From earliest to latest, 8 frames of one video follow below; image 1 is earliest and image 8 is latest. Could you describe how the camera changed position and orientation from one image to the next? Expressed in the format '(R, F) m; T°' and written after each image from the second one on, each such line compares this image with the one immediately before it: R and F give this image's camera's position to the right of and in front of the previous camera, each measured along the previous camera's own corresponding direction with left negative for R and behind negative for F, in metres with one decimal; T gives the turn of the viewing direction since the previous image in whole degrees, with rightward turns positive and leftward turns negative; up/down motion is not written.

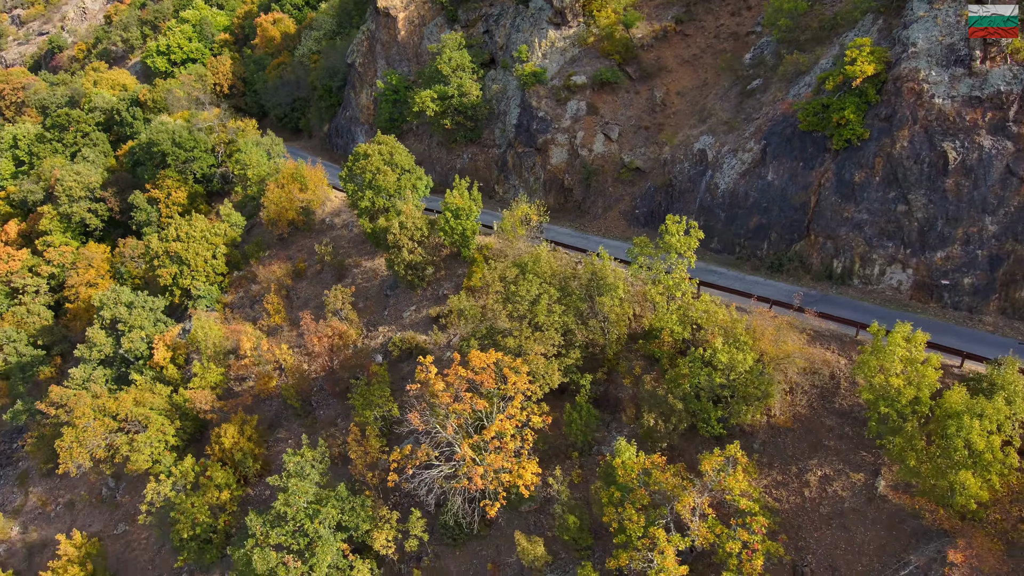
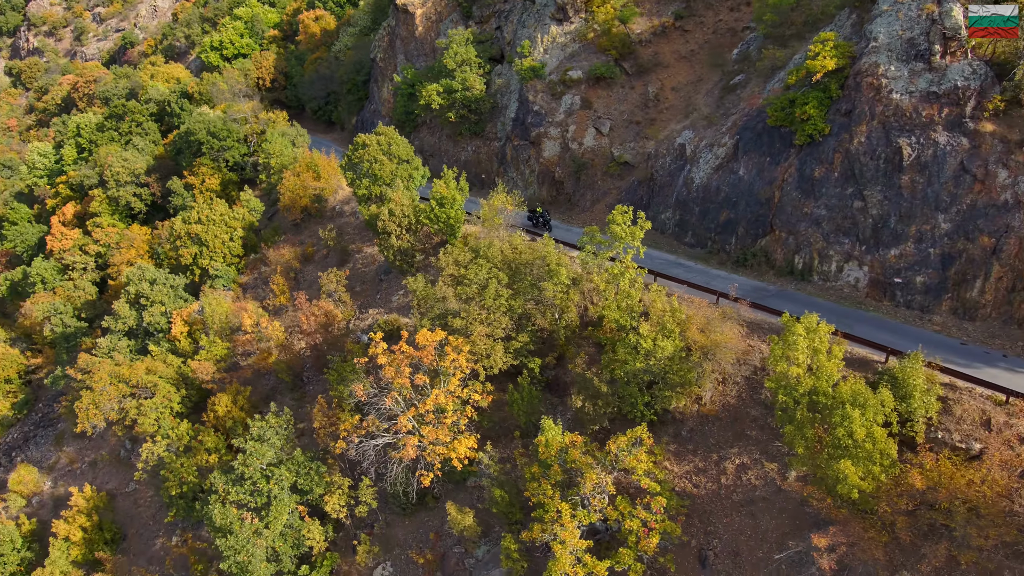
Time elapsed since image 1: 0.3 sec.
(+3.6, -0.7) m; -5°
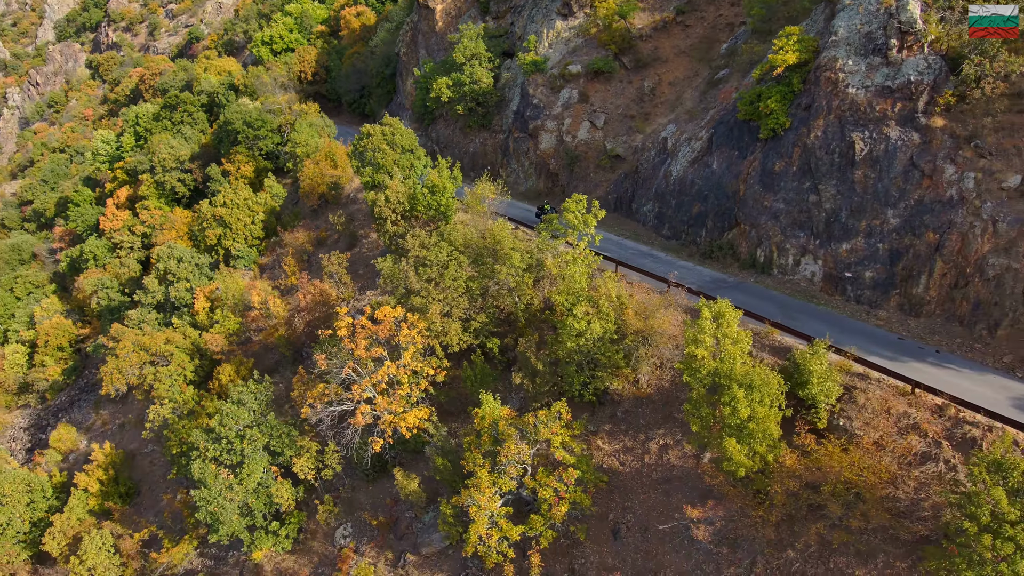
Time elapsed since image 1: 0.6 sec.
(+3.5, -0.9) m; -5°
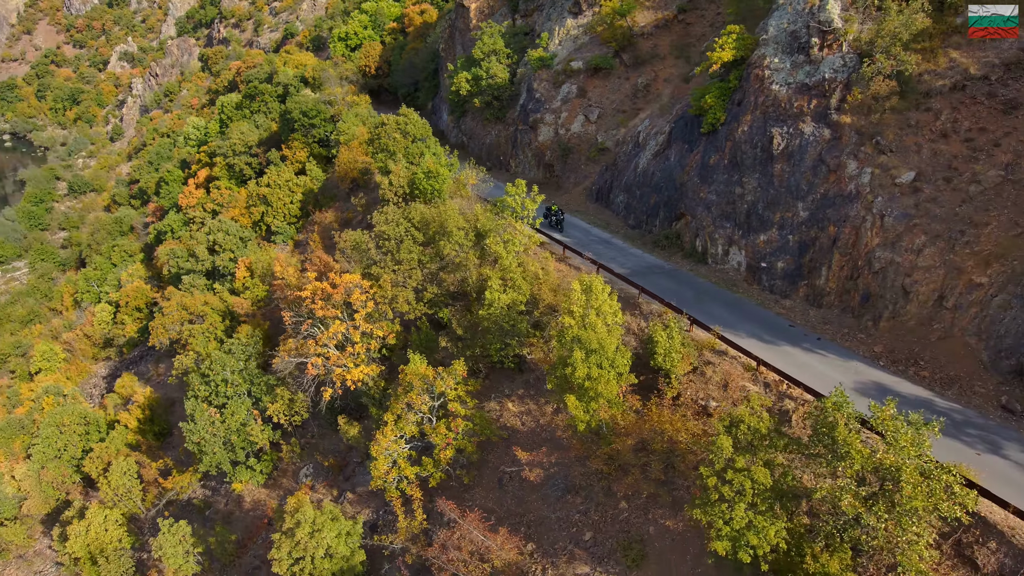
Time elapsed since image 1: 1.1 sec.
(+5.5, -1.7) m; -8°
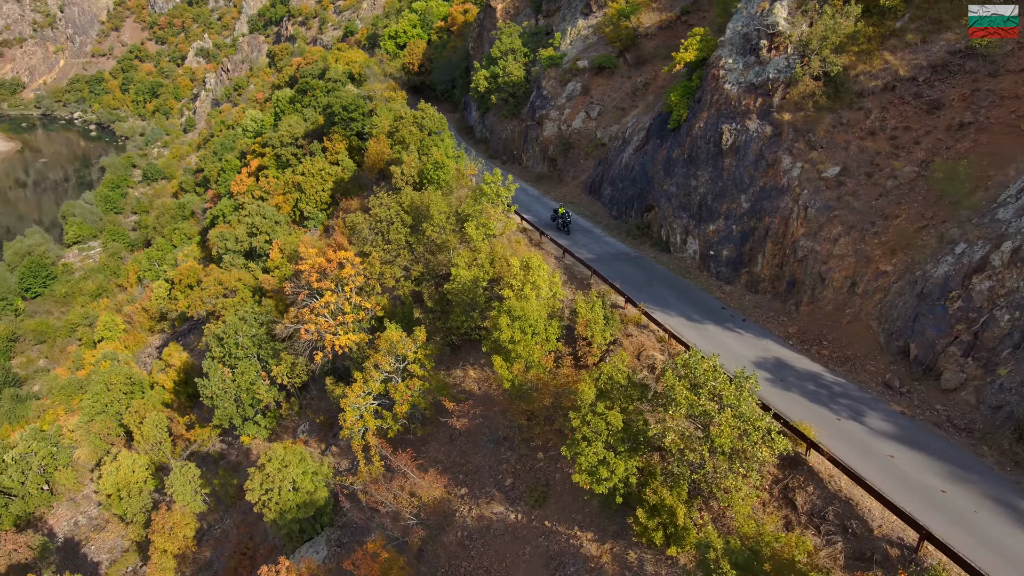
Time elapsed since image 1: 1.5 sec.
(+3.4, -2.0) m; -5°
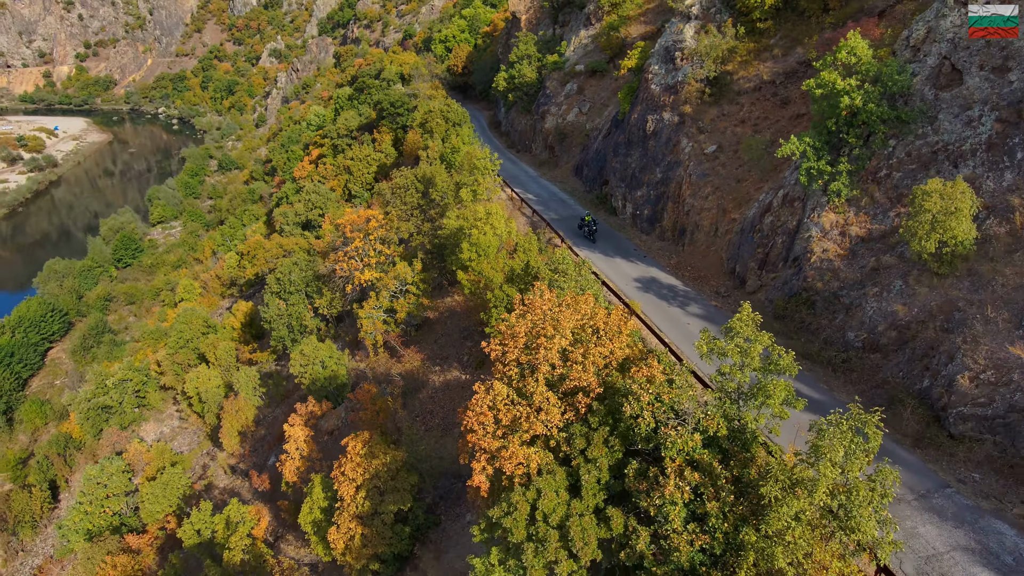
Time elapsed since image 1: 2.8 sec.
(+4.0, -7.9) m; -5°
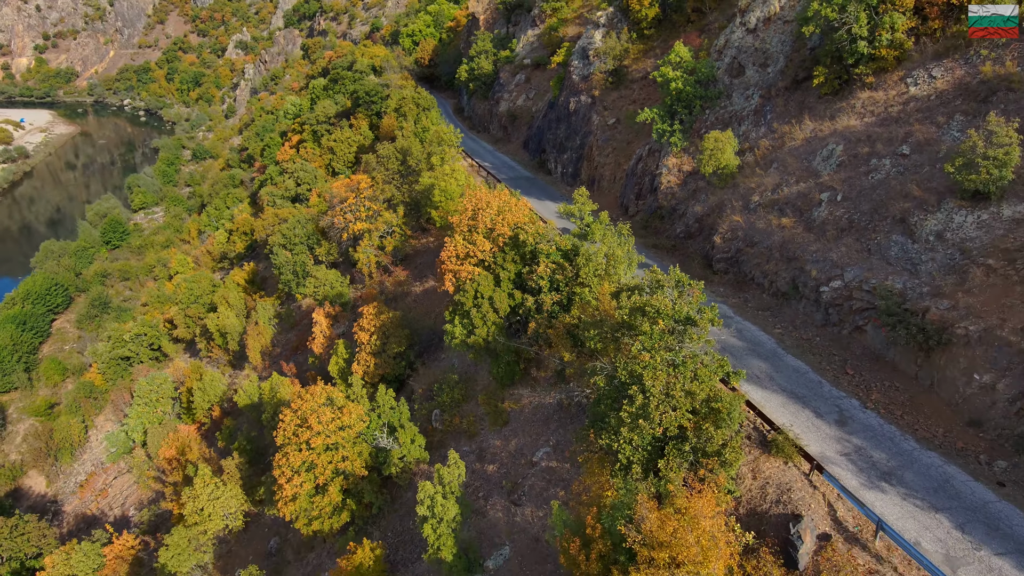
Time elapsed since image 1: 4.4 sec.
(+0.5, -10.6) m; +3°
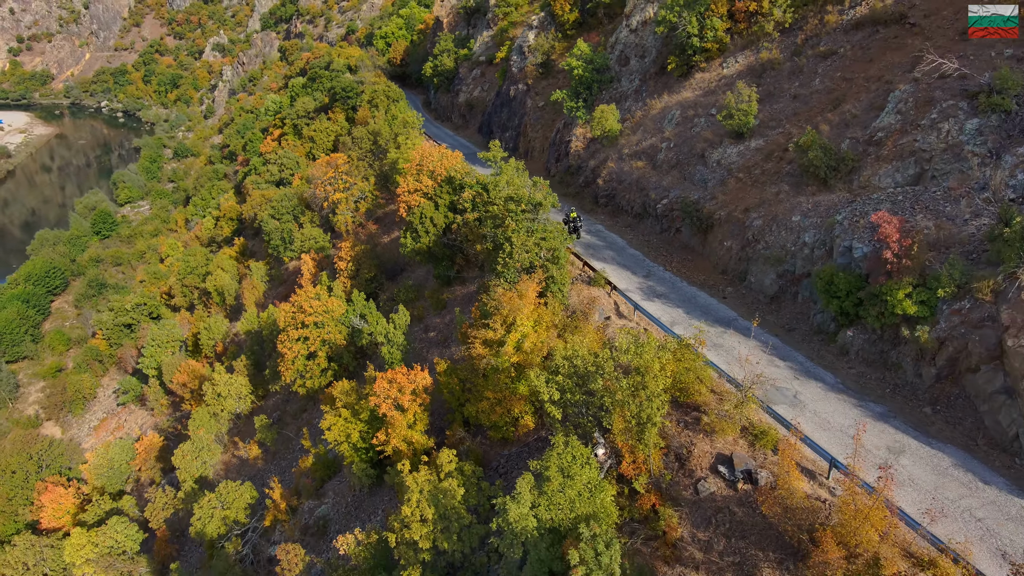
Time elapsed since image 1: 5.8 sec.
(+2.1, -9.1) m; +2°
